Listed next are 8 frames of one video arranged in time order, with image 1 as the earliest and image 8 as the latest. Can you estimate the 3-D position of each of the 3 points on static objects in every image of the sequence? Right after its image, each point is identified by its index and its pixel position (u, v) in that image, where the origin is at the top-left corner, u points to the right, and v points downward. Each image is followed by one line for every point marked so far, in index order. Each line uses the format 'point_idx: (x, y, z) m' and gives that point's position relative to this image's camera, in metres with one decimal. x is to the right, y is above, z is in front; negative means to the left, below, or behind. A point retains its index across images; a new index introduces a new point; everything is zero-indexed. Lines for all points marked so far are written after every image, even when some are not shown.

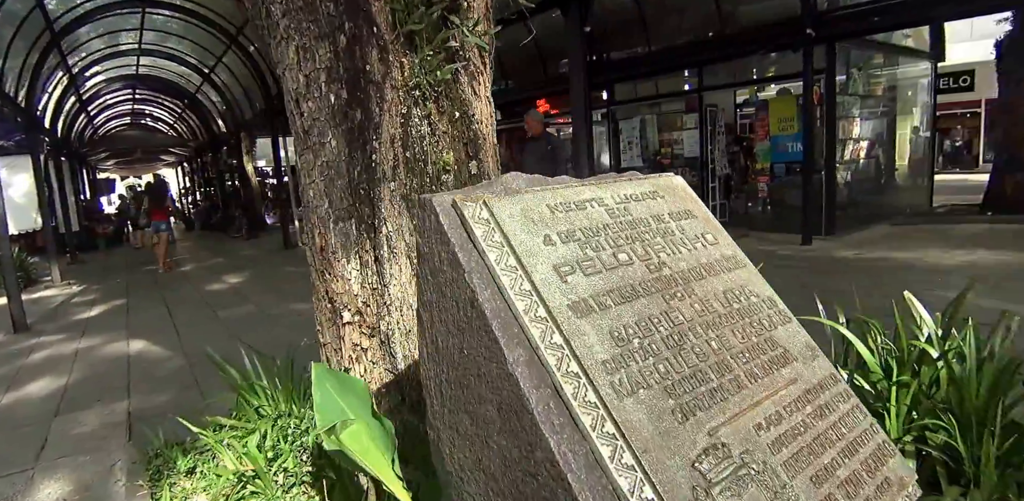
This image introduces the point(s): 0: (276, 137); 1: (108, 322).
0: (-4.6, +2.3, +11.6) m
1: (-5.2, -0.9, +7.2) m
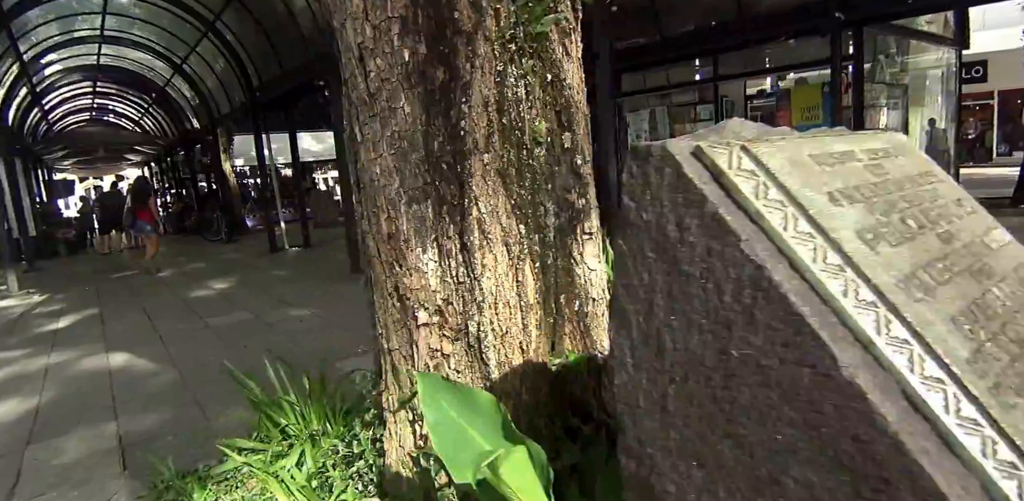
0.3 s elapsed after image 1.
0: (-4.7, +2.2, +10.8) m
1: (-4.9, -0.9, +6.4) m
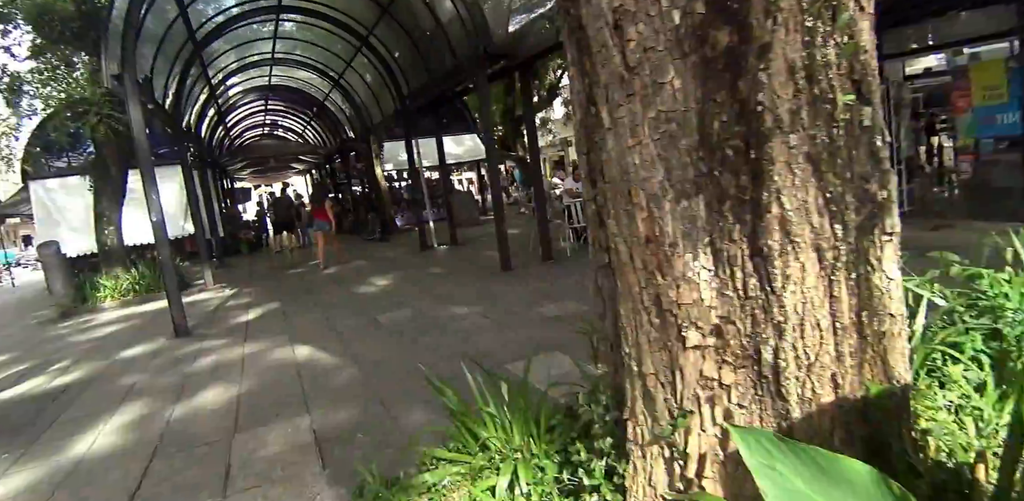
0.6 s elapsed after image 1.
0: (-1.9, +2.2, +11.0) m
1: (-3.0, -0.9, +6.8) m
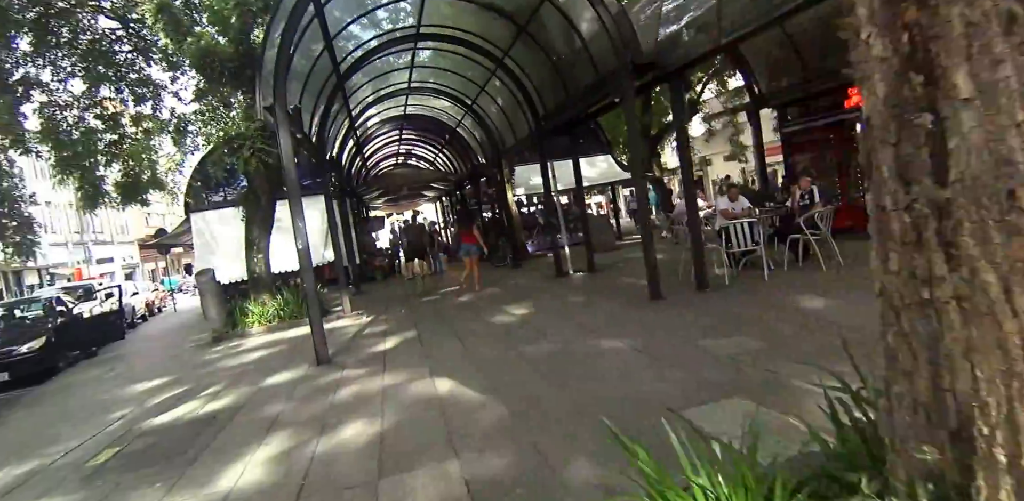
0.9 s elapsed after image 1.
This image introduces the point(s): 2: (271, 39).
0: (+0.7, +1.7, +10.6) m
1: (-1.2, -1.2, +6.4) m
2: (-2.5, +2.2, +5.8) m
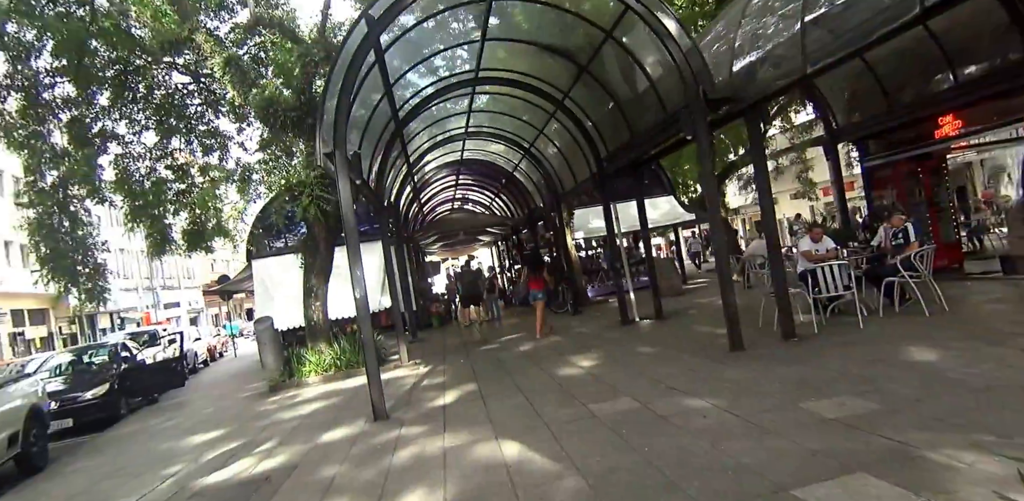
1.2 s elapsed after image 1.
0: (+1.7, +0.9, +10.2) m
1: (-0.5, -1.8, +6.0) m
2: (-1.9, +1.7, +5.7) m
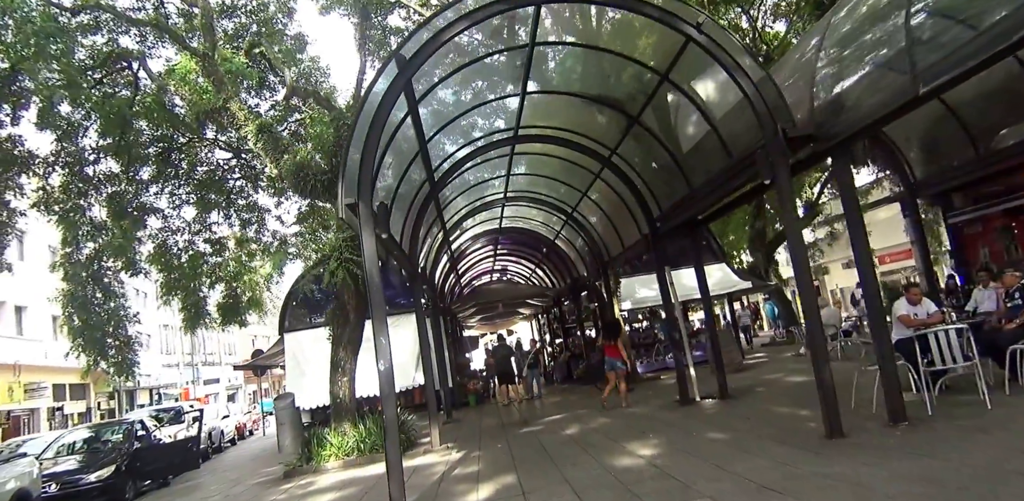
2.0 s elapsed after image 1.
0: (+2.4, -0.3, +9.3) m
1: (-0.1, -2.4, +4.9) m
2: (-1.5, +1.1, +5.2) m
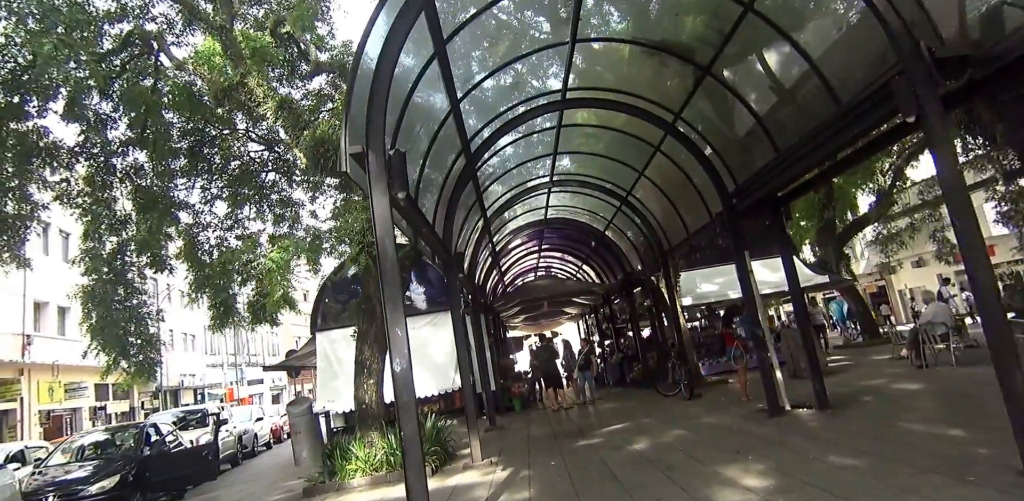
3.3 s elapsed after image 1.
0: (+3.1, 0.0, +7.9) m
1: (+0.4, -2.1, +3.7) m
2: (-1.0, +1.3, +4.1) m
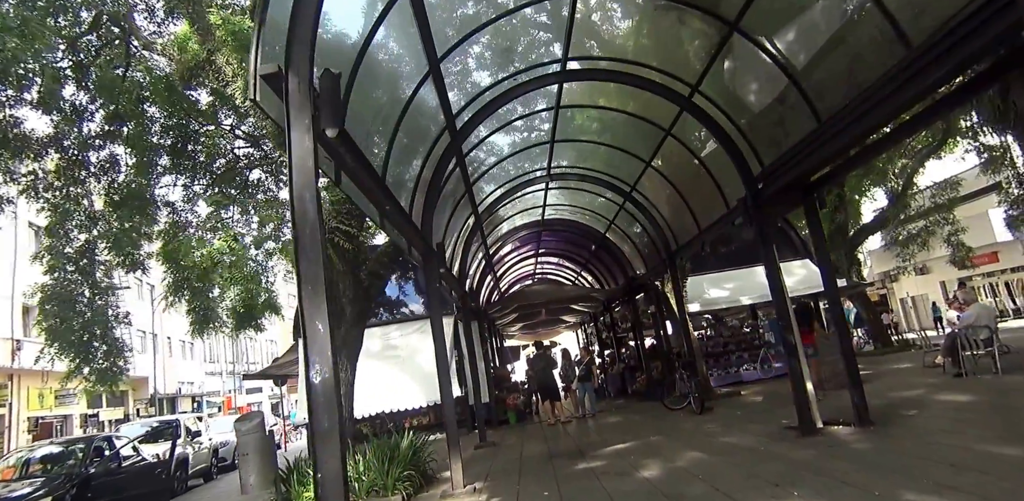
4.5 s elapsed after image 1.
0: (+3.0, +0.1, +6.9) m
1: (+0.2, -2.0, +2.7) m
2: (-1.2, +1.5, +3.2) m
